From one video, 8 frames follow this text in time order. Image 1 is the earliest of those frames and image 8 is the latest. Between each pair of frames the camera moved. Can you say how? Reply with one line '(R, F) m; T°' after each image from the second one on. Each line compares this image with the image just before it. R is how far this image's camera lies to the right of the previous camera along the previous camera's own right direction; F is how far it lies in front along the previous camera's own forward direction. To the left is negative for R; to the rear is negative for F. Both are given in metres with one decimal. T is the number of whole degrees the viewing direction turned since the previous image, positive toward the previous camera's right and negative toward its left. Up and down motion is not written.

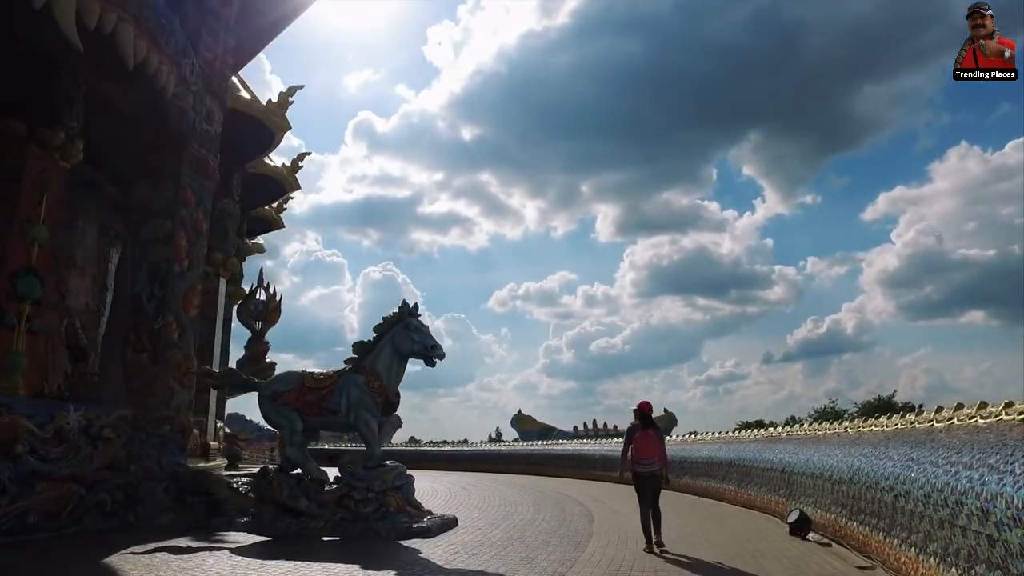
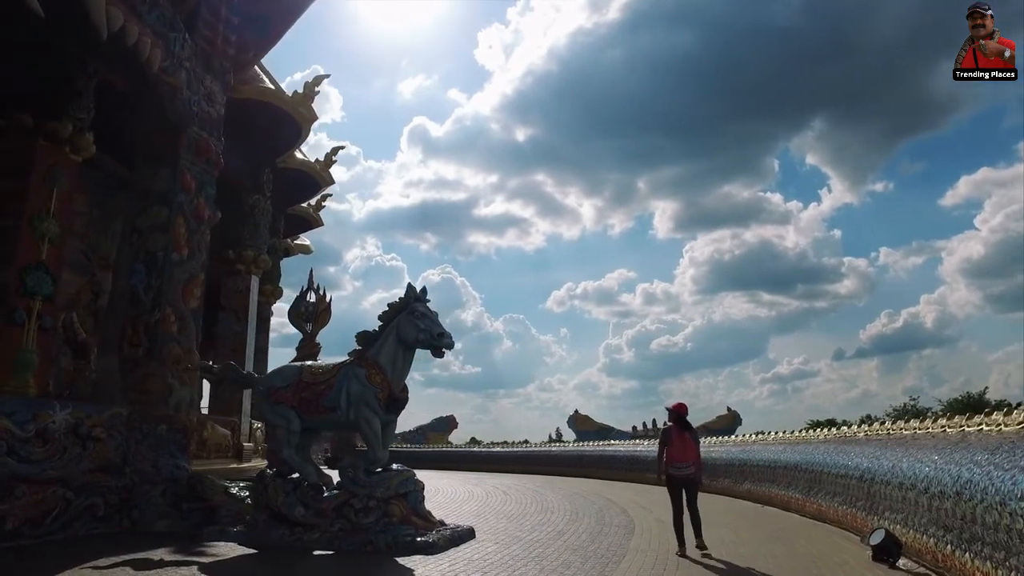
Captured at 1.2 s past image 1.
(+0.4, +1.0) m; -5°
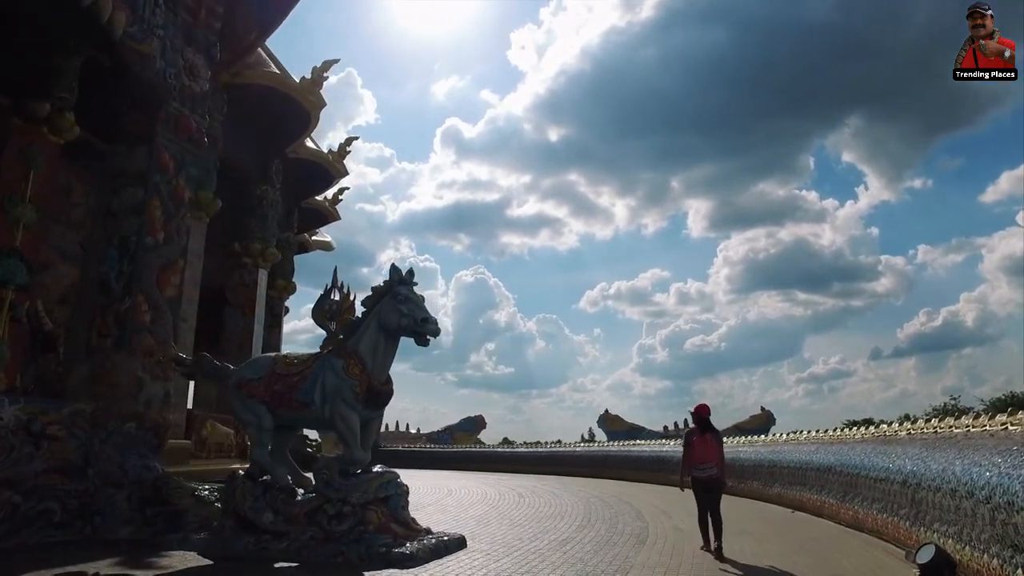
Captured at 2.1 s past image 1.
(+0.3, +0.8) m; -3°
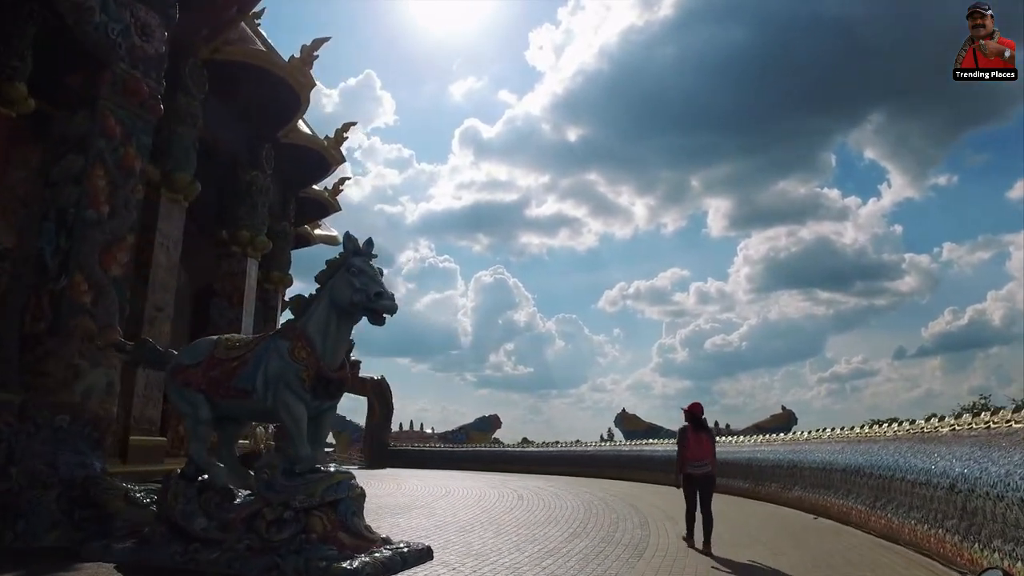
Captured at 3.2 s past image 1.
(+0.4, +0.9) m; -2°
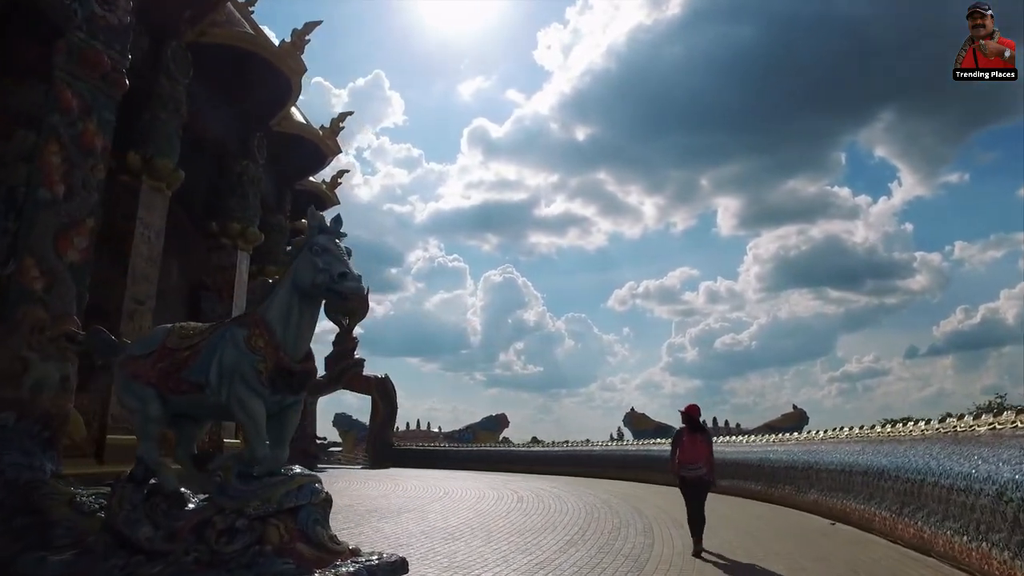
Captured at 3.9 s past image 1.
(+0.2, +0.6) m; -1°
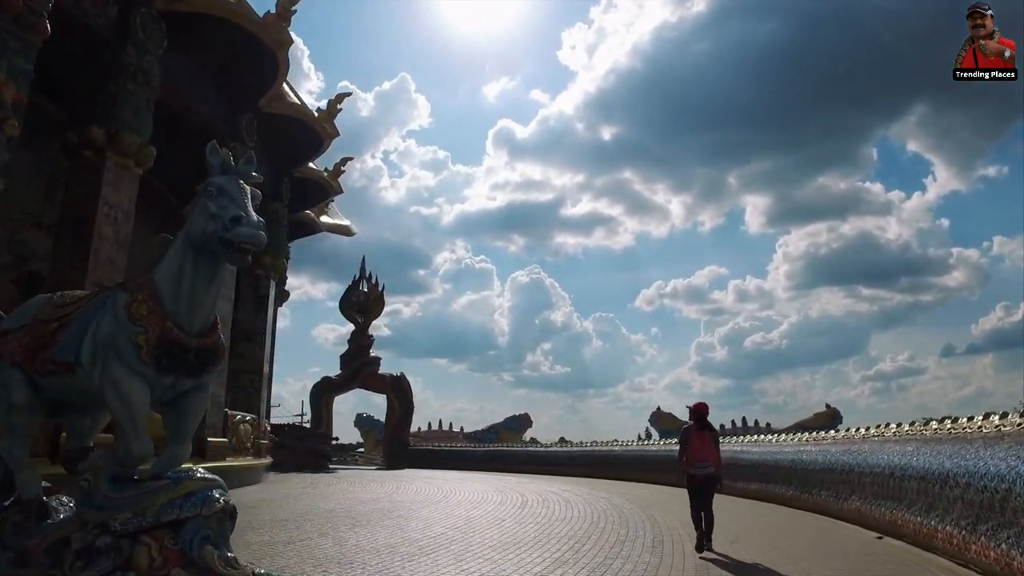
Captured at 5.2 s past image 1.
(+0.4, +1.1) m; -2°
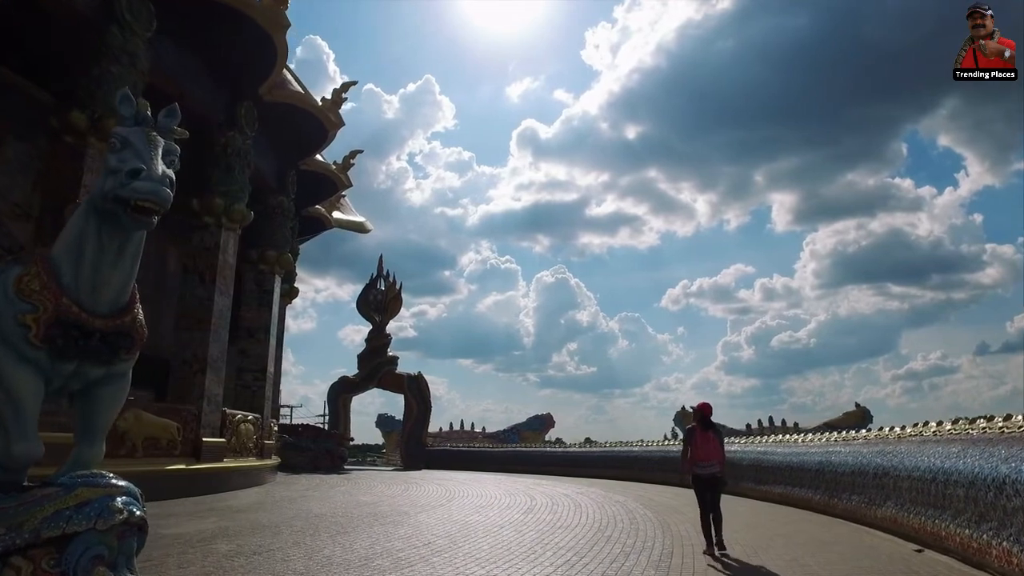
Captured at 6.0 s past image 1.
(+0.3, +0.7) m; -2°
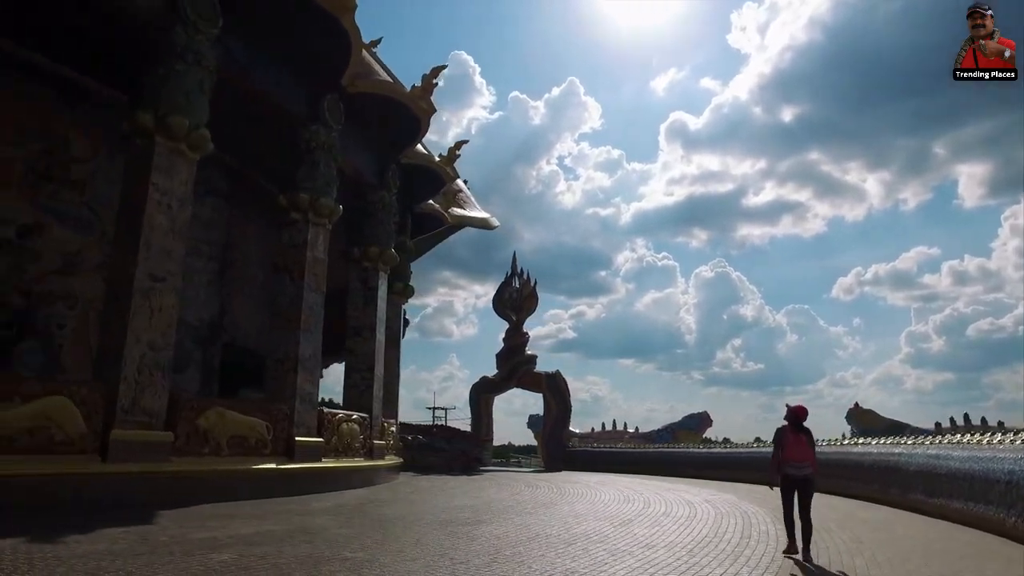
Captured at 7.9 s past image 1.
(+0.9, +1.2) m; -13°
